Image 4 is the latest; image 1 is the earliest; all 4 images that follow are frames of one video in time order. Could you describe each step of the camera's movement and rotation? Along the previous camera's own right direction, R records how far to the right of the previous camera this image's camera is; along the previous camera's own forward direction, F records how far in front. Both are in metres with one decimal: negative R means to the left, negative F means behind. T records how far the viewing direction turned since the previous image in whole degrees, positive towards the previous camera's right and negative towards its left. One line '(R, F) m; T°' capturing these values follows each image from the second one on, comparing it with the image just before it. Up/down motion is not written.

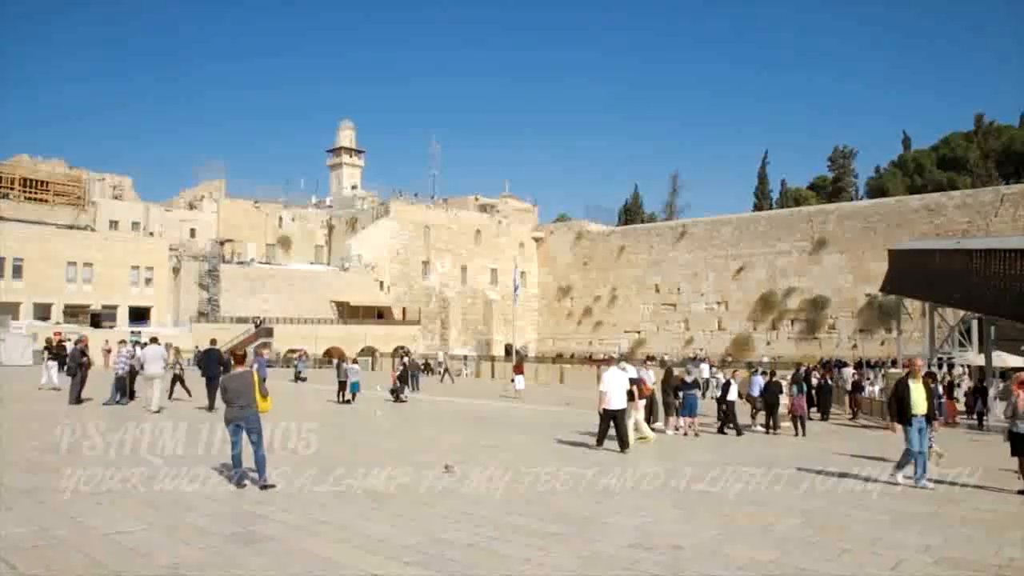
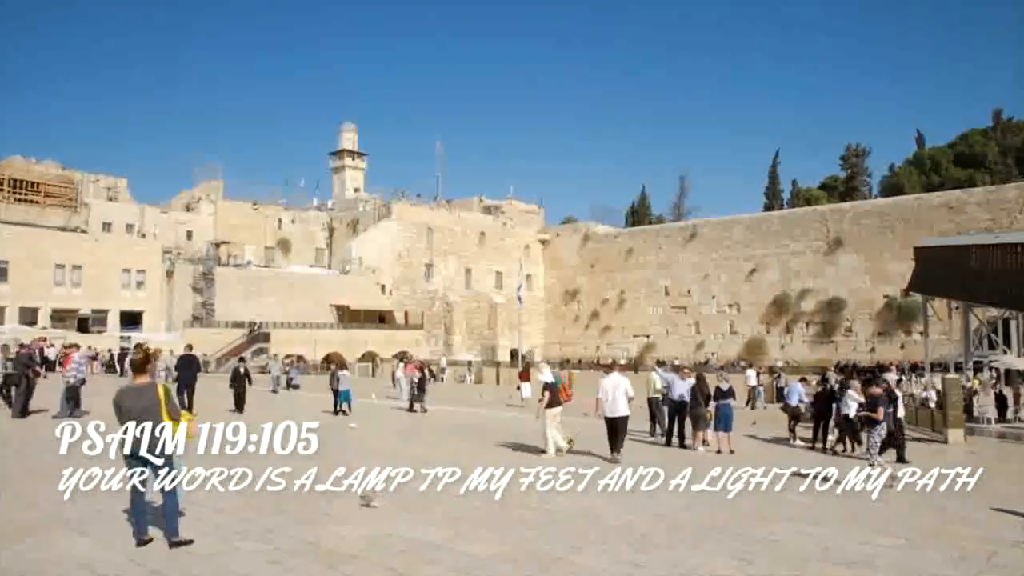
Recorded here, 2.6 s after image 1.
(0.0, +1.0) m; 0°
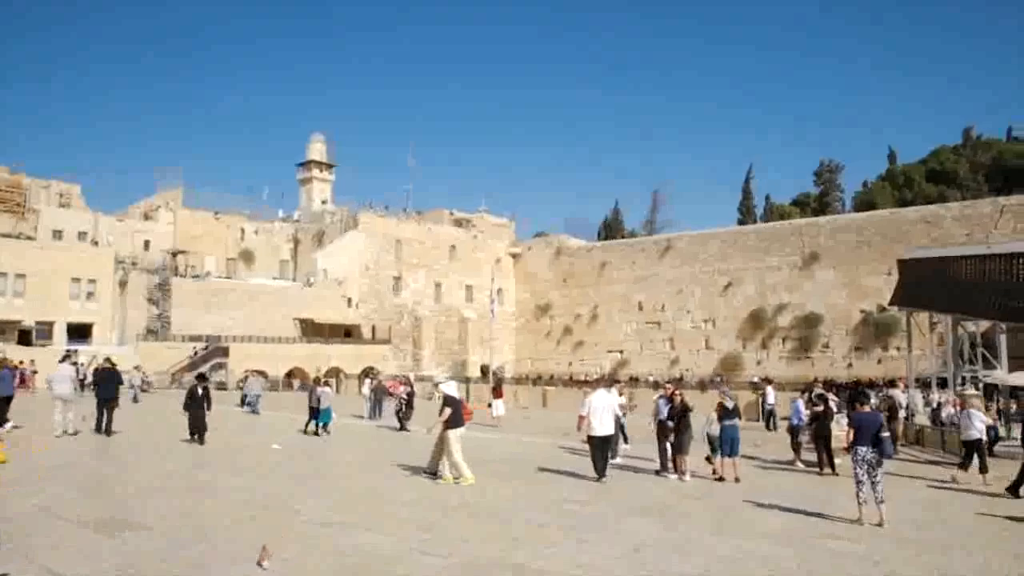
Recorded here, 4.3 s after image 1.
(0.0, +0.9) m; +2°
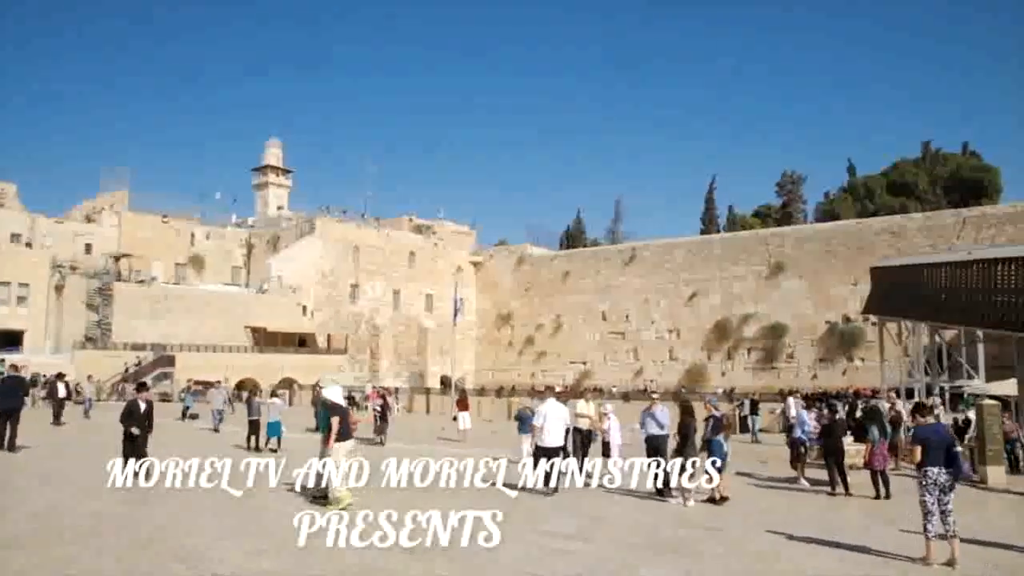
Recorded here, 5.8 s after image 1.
(-0.1, +0.9) m; +3°
